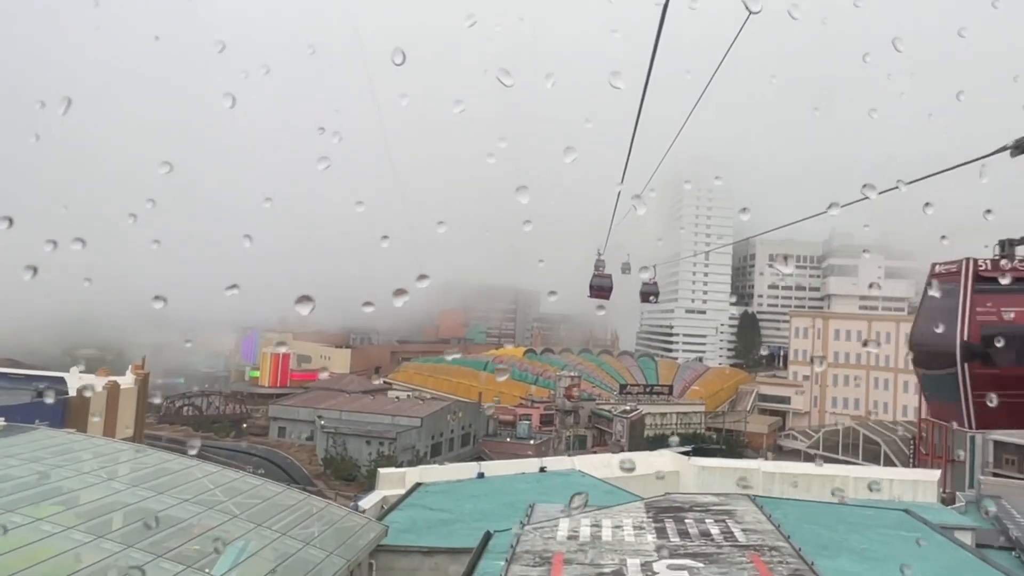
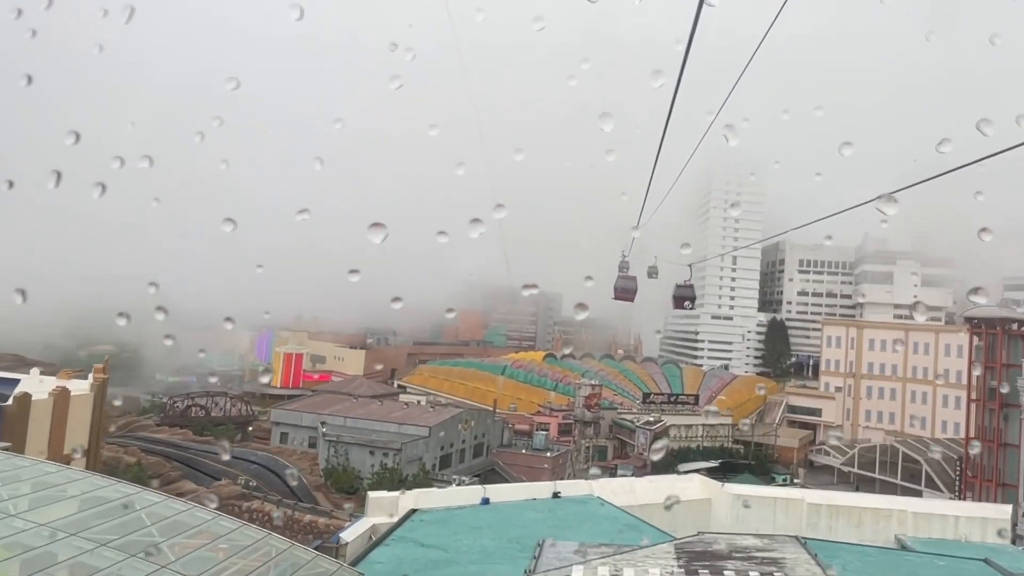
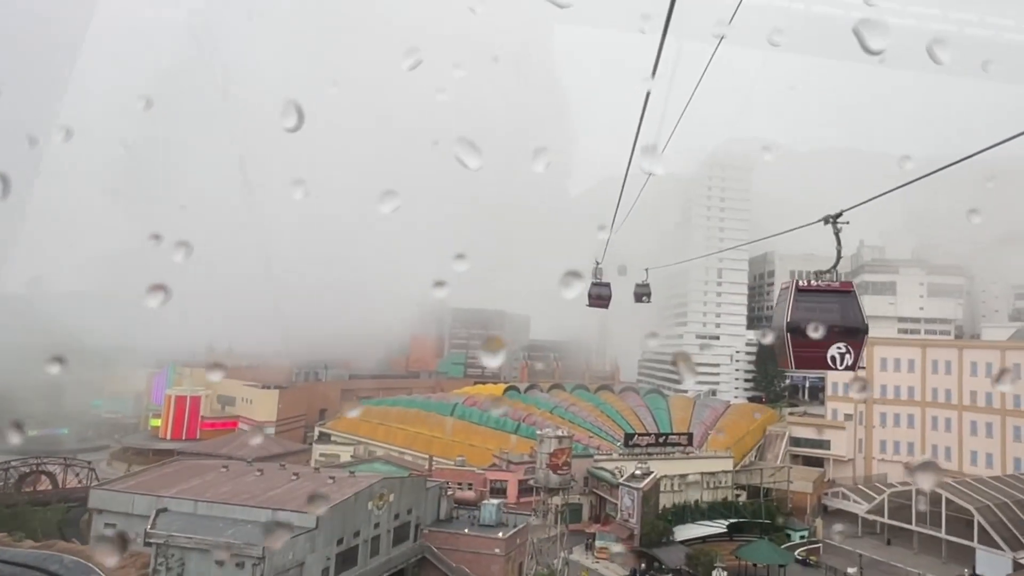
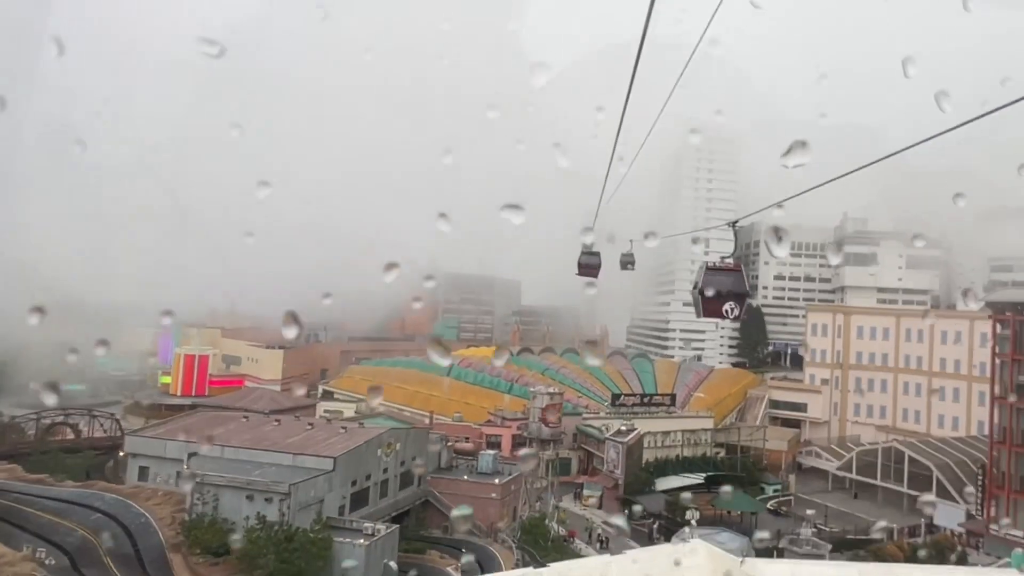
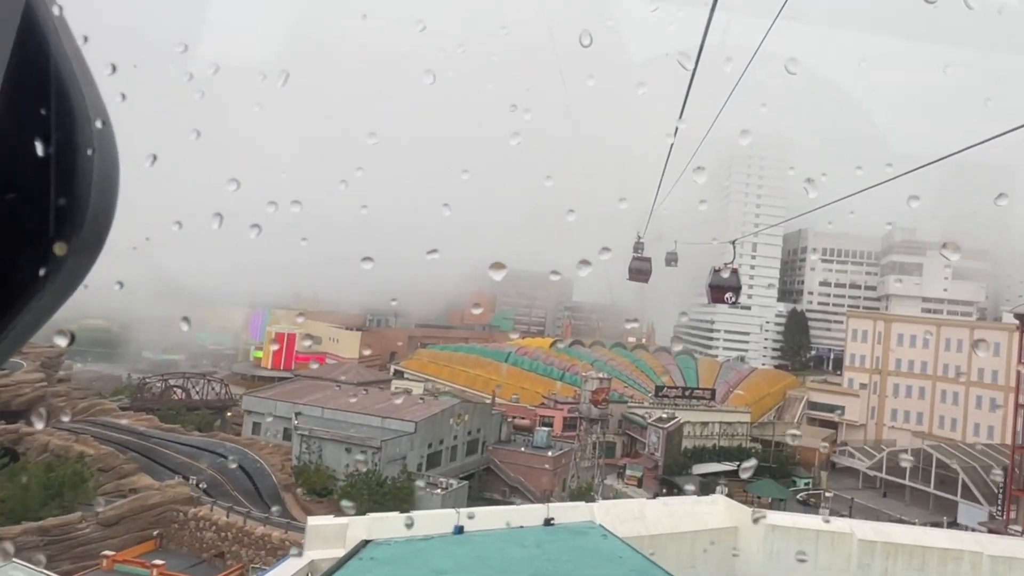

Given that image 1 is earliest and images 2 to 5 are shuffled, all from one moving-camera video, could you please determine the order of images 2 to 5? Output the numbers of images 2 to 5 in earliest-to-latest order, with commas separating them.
2, 5, 4, 3
